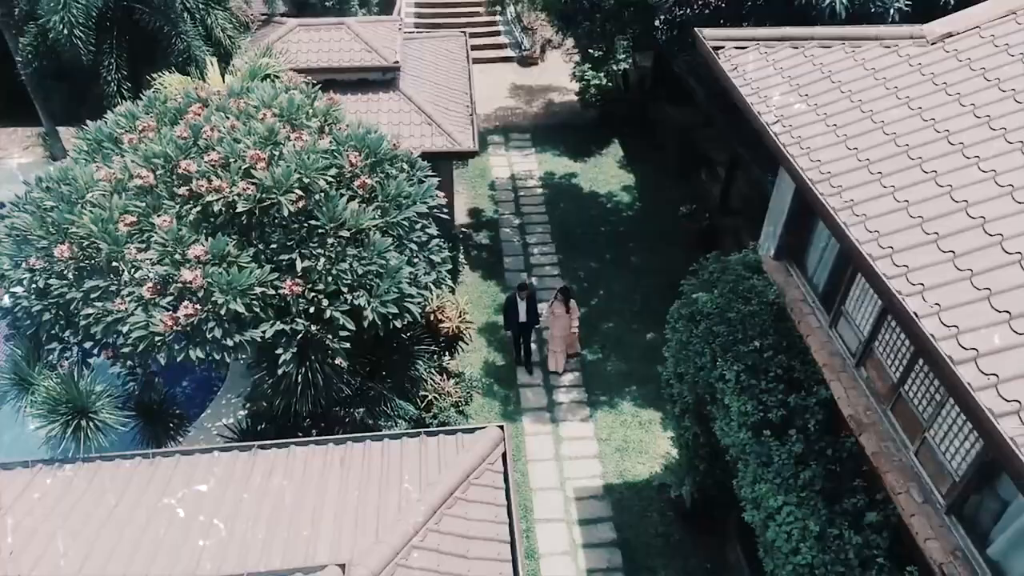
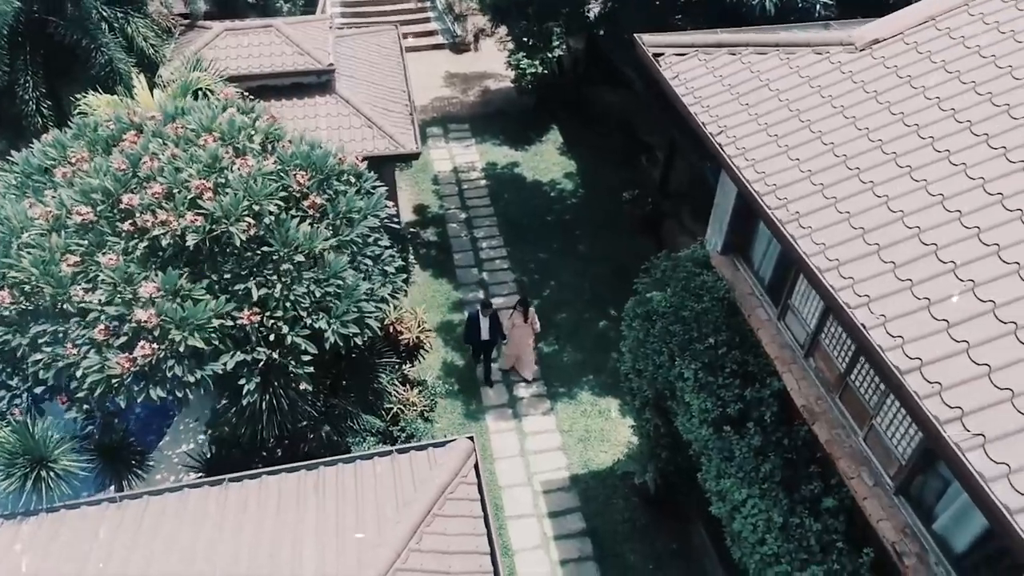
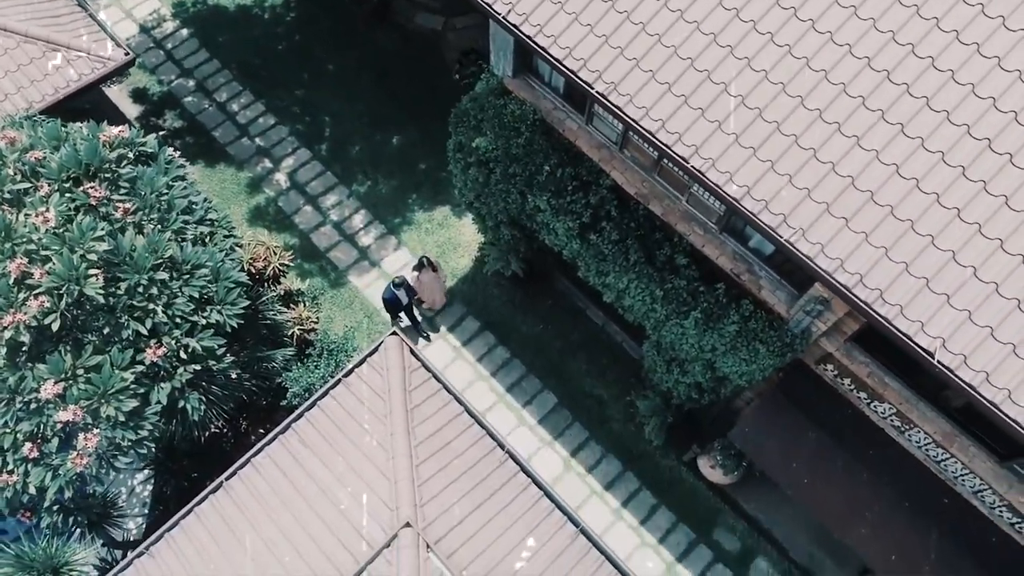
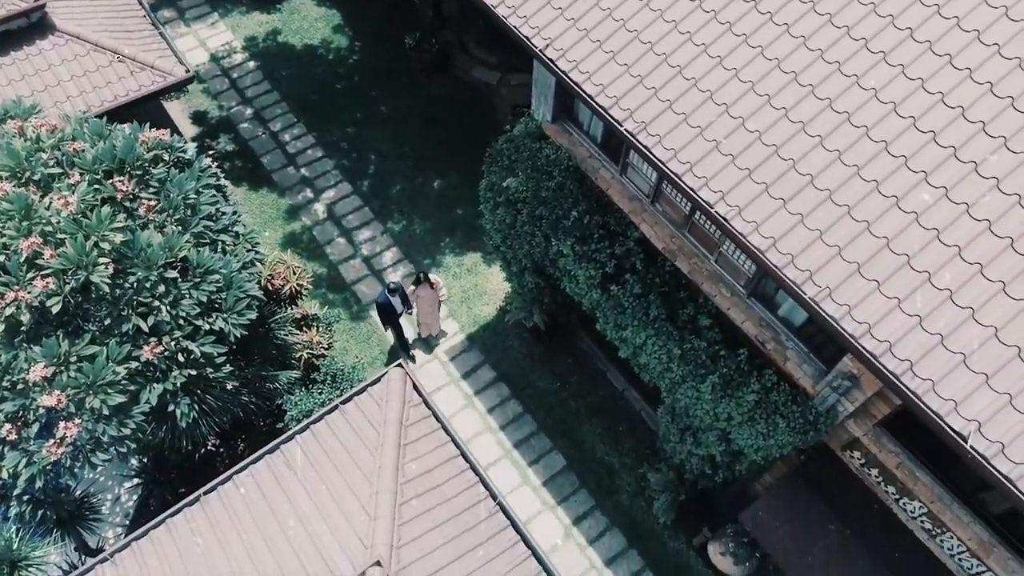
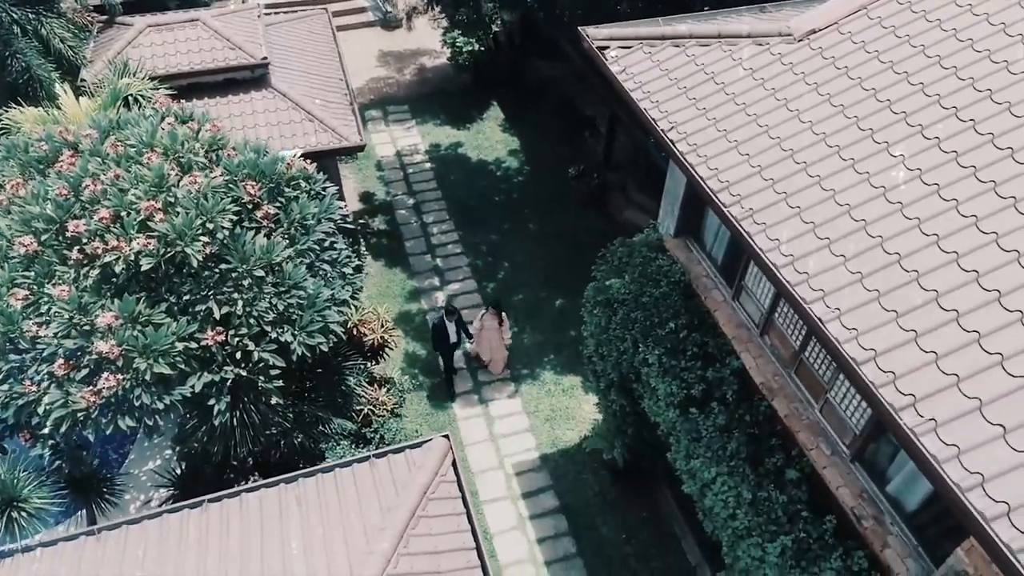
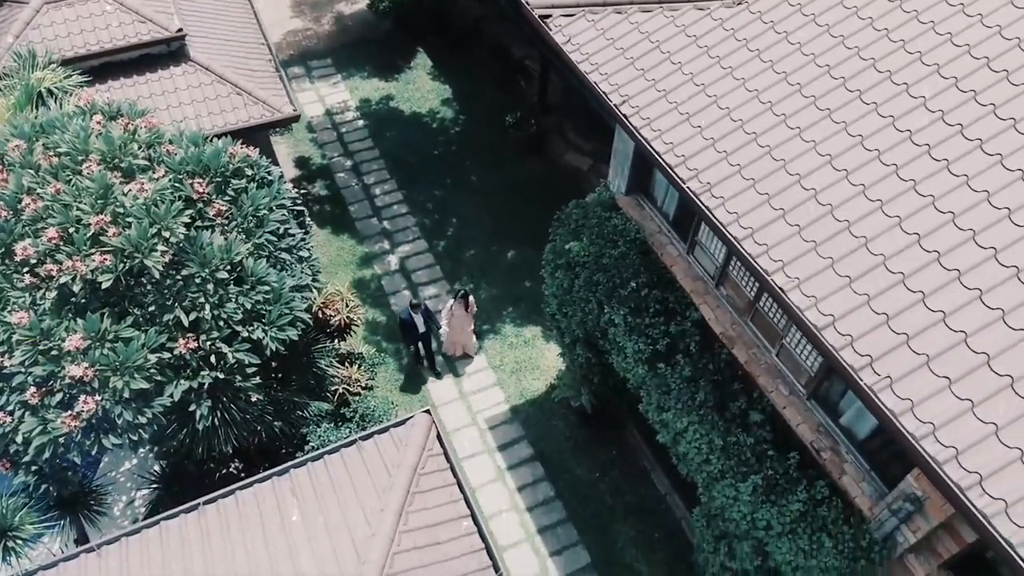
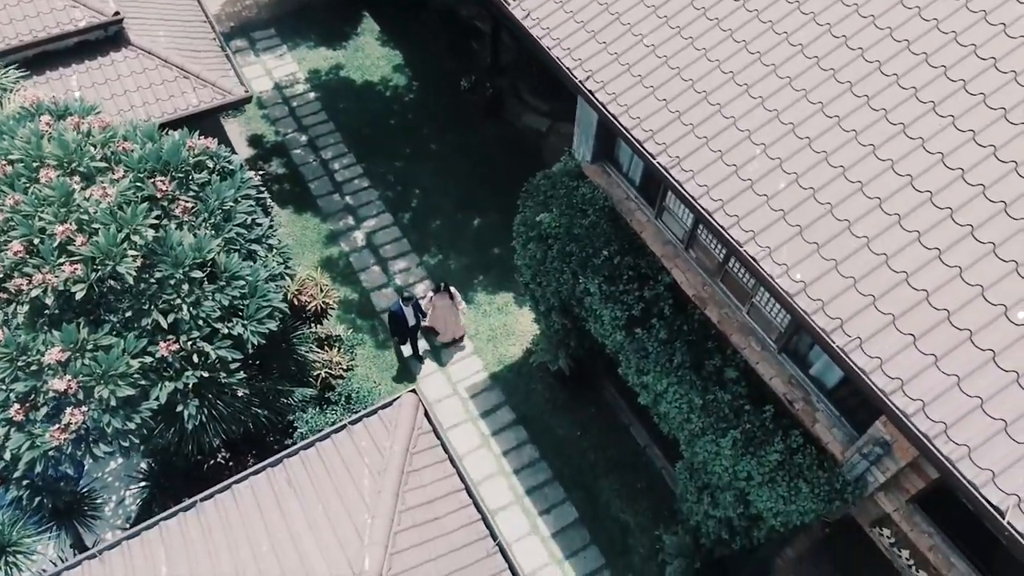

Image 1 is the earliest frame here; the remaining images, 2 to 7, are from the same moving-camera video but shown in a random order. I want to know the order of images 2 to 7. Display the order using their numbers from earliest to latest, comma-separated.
2, 5, 6, 7, 4, 3
